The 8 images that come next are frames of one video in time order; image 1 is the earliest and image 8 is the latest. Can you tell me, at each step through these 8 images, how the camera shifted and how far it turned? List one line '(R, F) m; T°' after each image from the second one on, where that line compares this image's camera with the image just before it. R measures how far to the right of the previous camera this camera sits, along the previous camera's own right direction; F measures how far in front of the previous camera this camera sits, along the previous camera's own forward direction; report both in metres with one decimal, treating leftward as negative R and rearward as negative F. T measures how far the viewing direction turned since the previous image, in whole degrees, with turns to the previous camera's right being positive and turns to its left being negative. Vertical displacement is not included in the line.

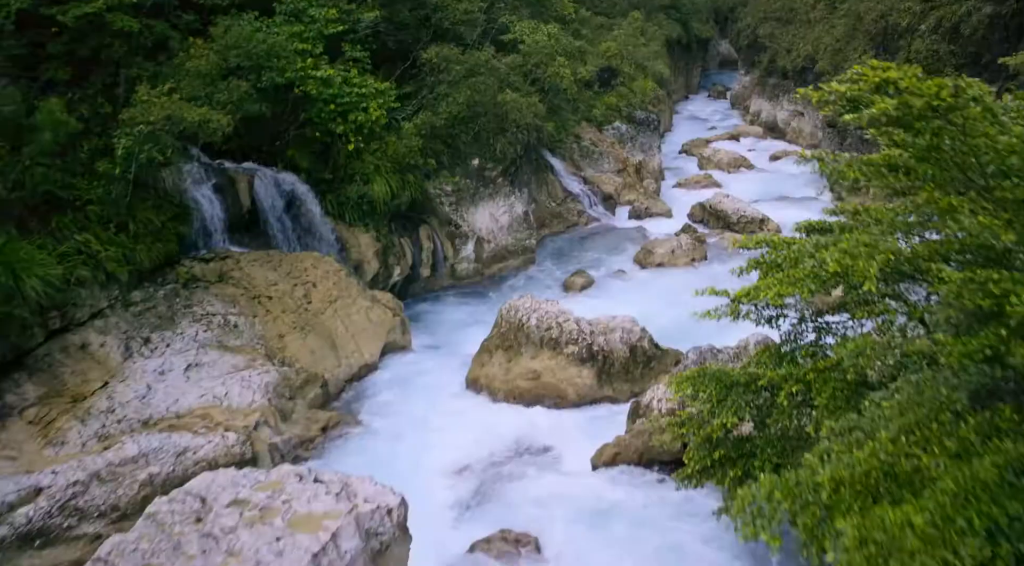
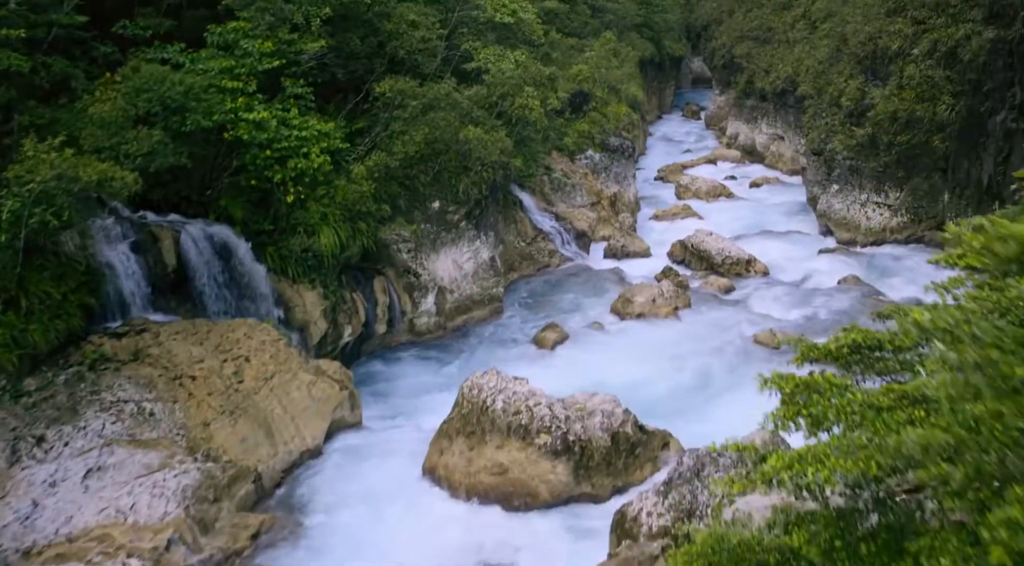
(+0.2, +1.6) m; +2°
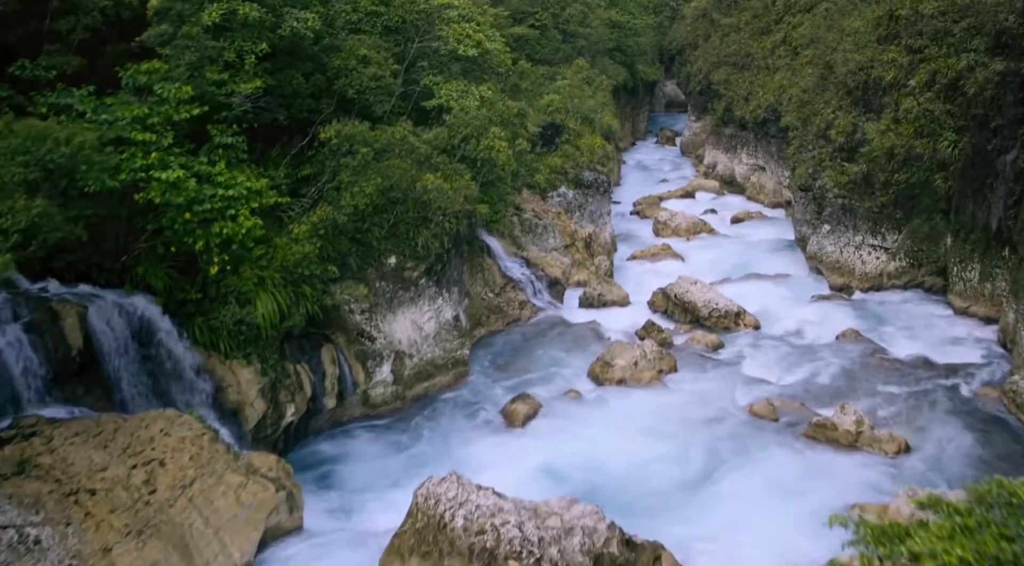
(+0.2, +1.7) m; +2°
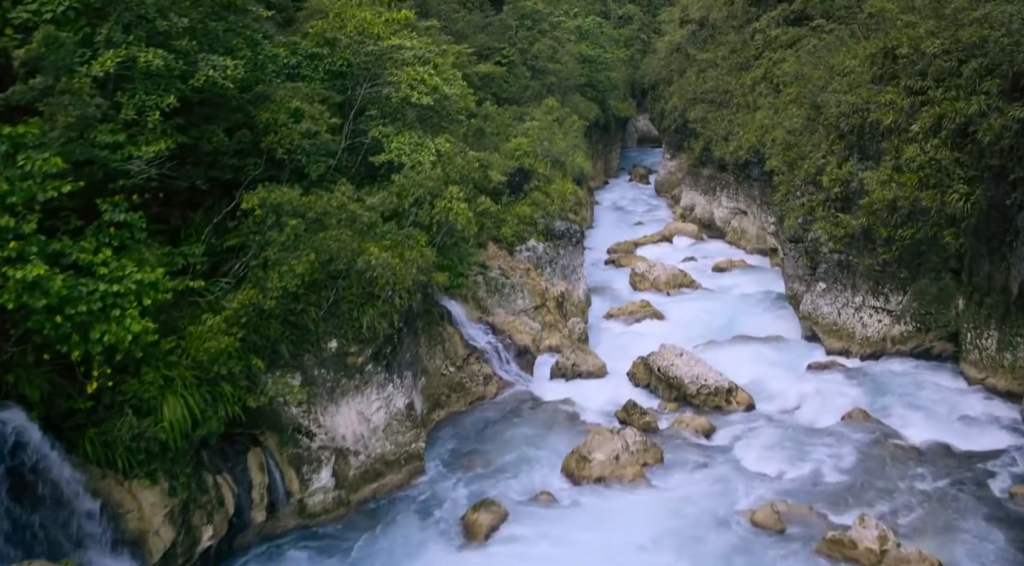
(+0.2, +1.9) m; +2°
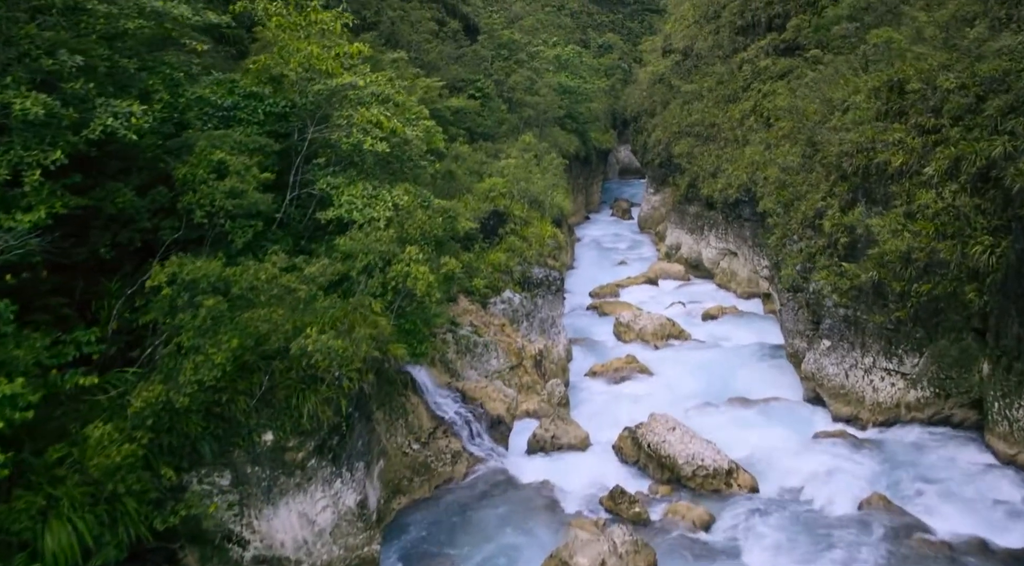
(+0.2, +1.7) m; +1°
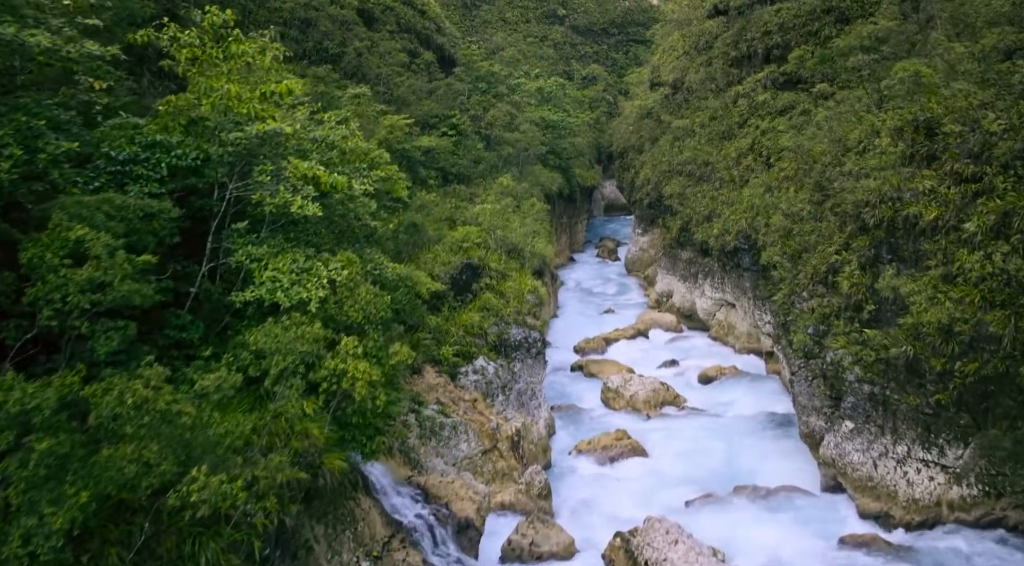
(+0.3, +2.2) m; +1°
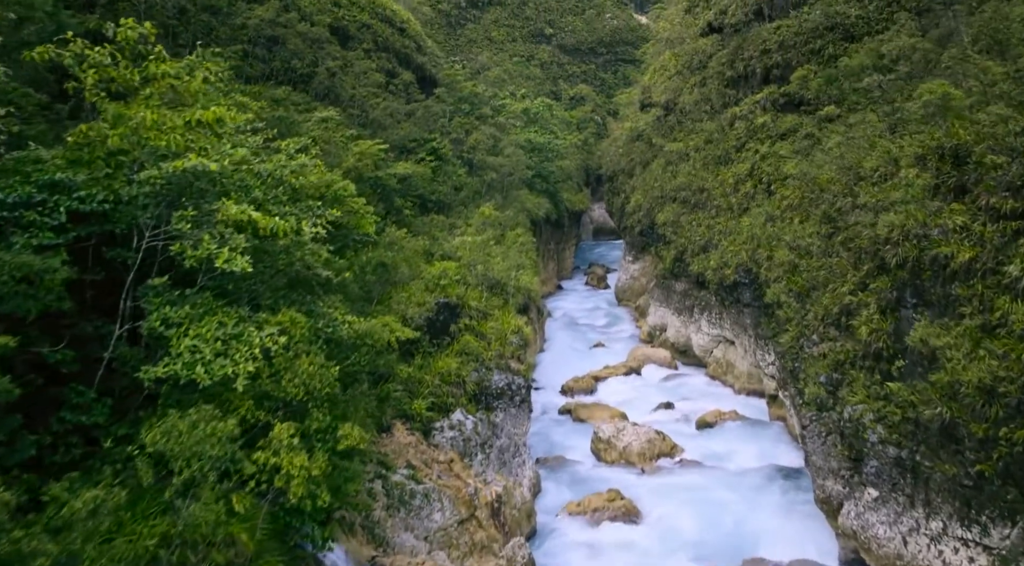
(+0.2, +1.6) m; +1°
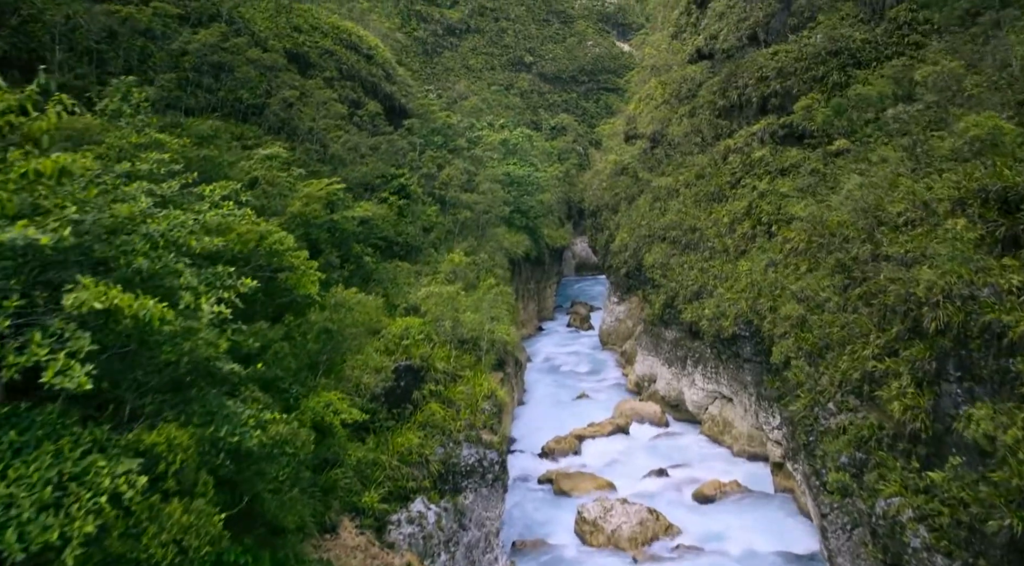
(+0.2, +2.1) m; +1°
